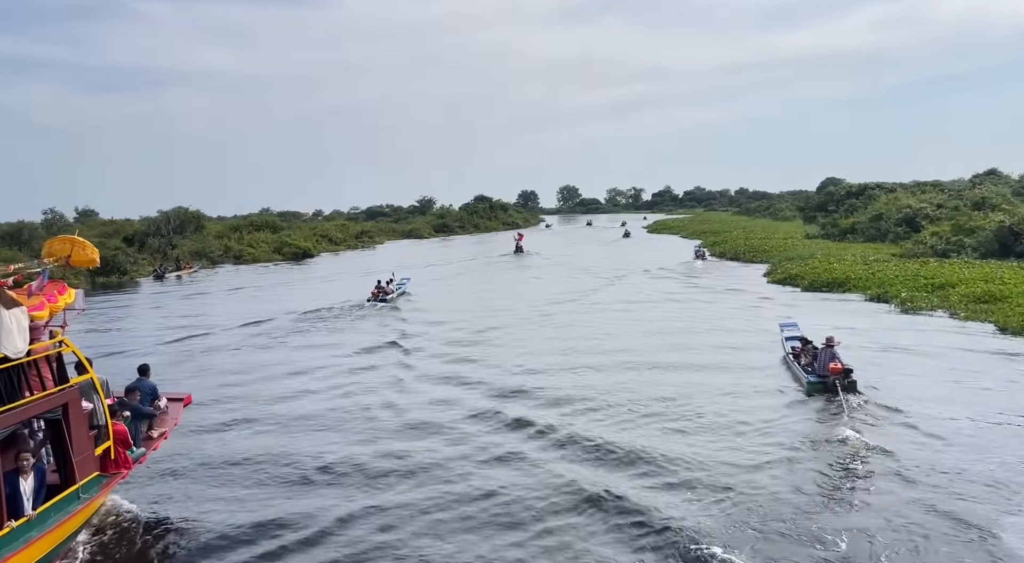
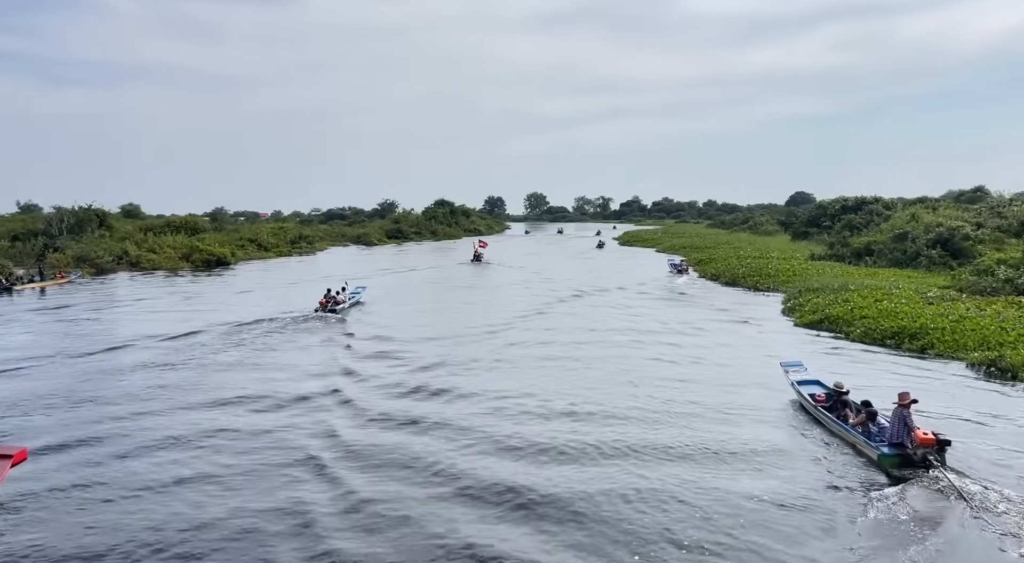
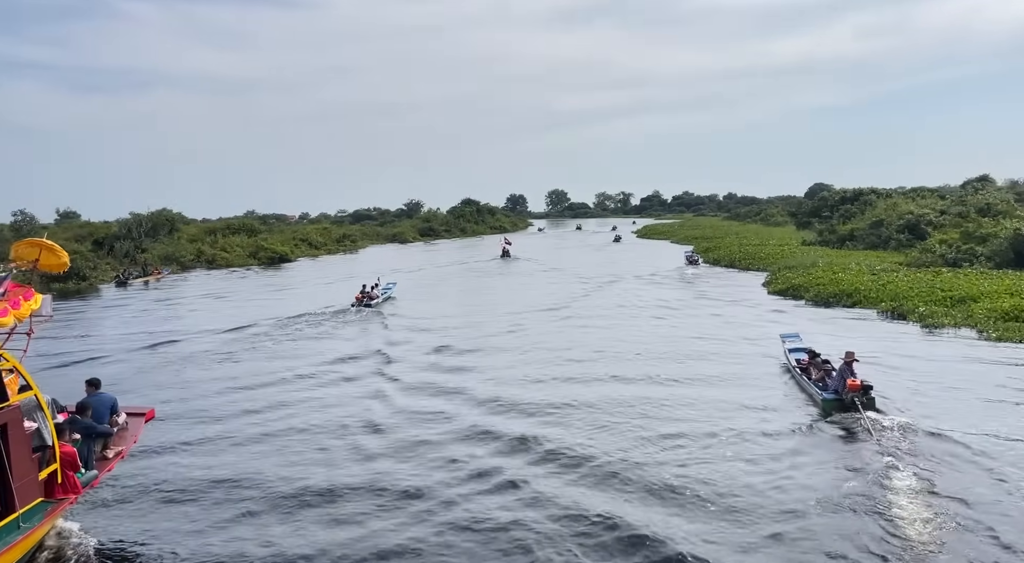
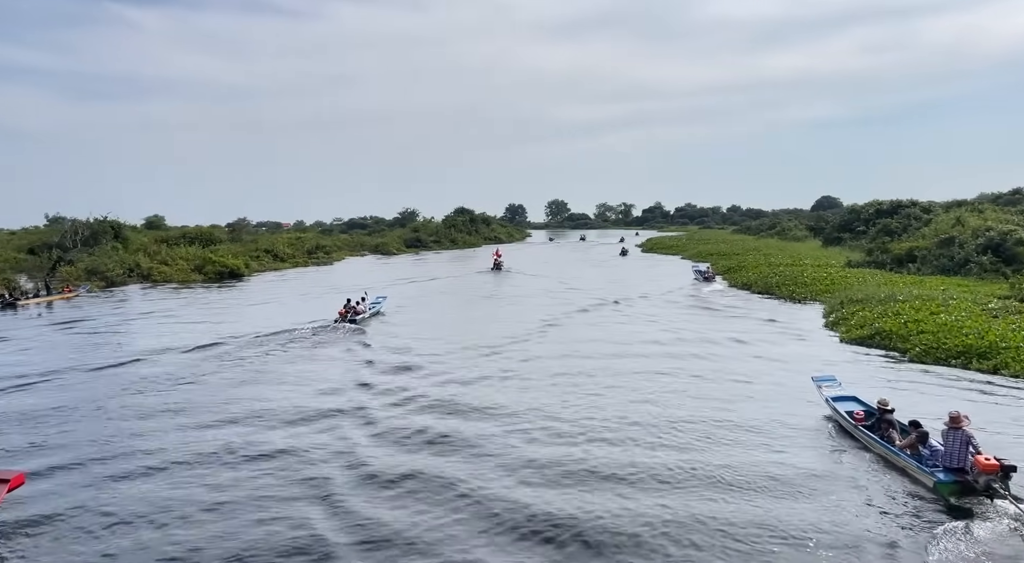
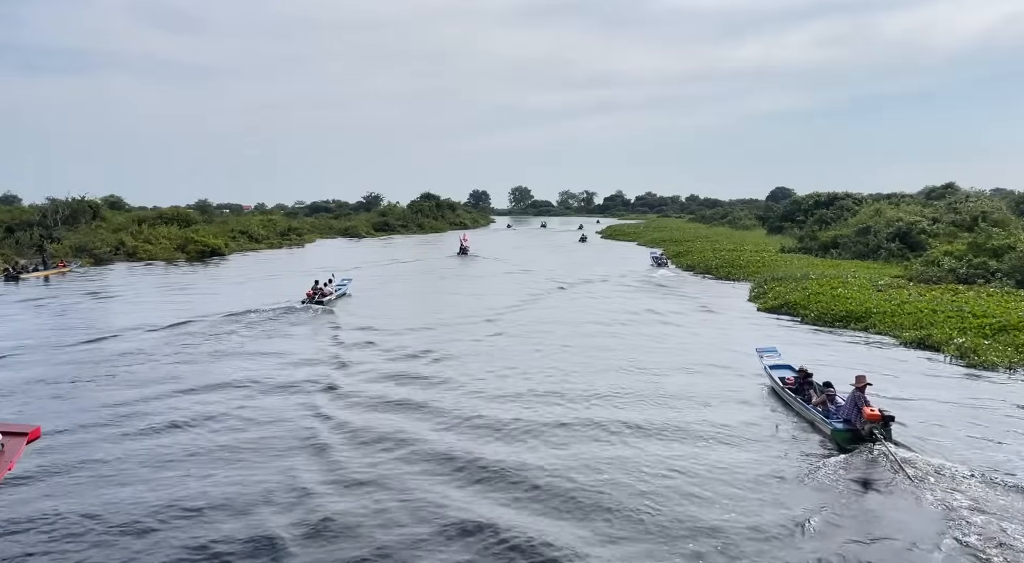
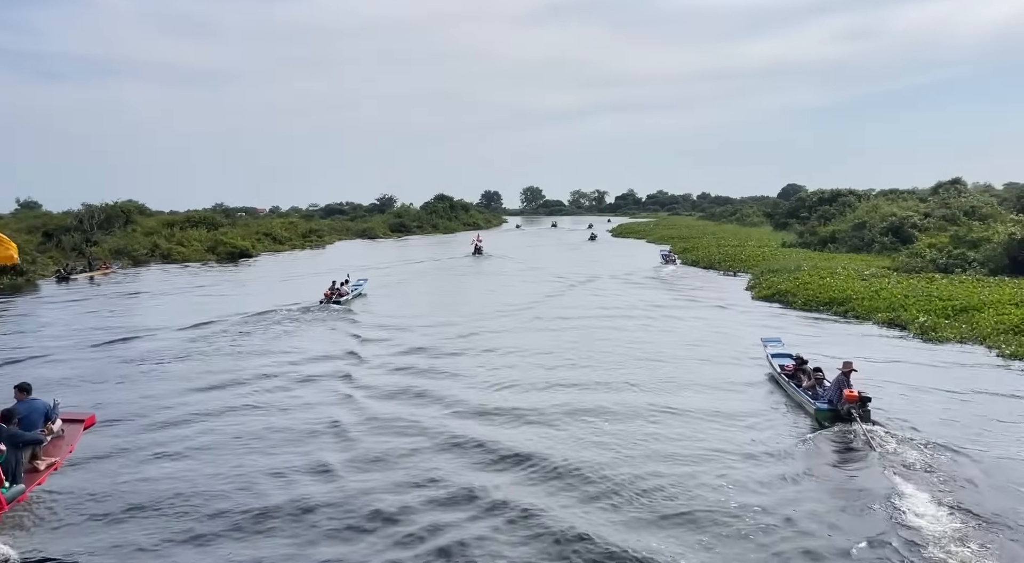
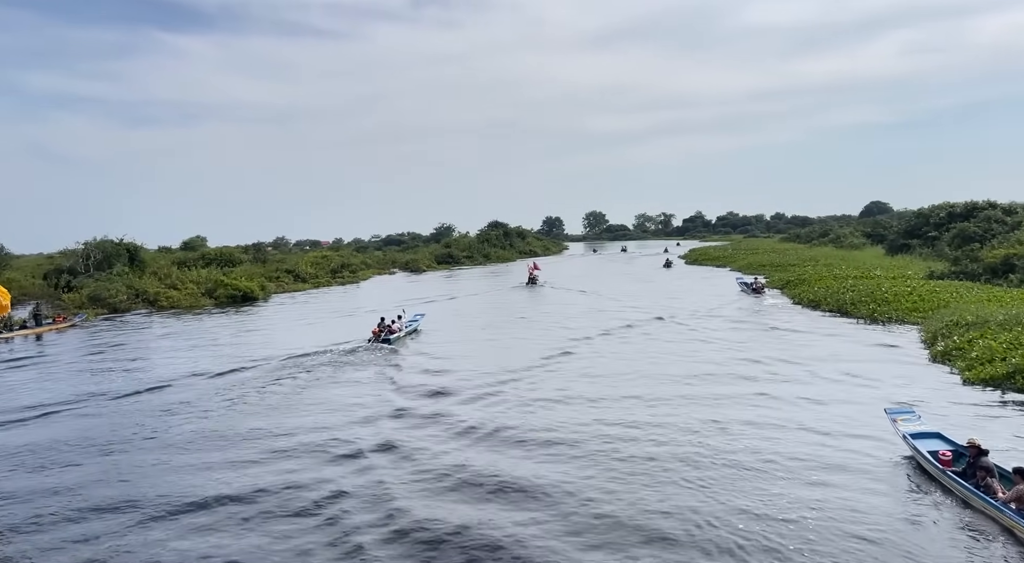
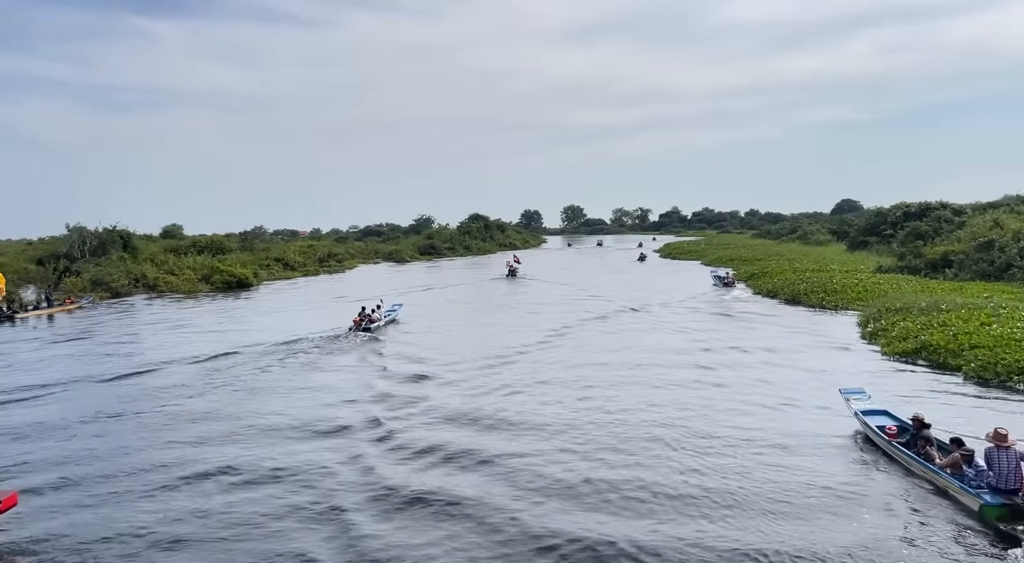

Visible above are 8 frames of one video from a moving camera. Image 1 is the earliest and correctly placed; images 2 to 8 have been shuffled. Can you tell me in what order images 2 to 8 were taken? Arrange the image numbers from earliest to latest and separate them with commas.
3, 6, 5, 2, 4, 8, 7
